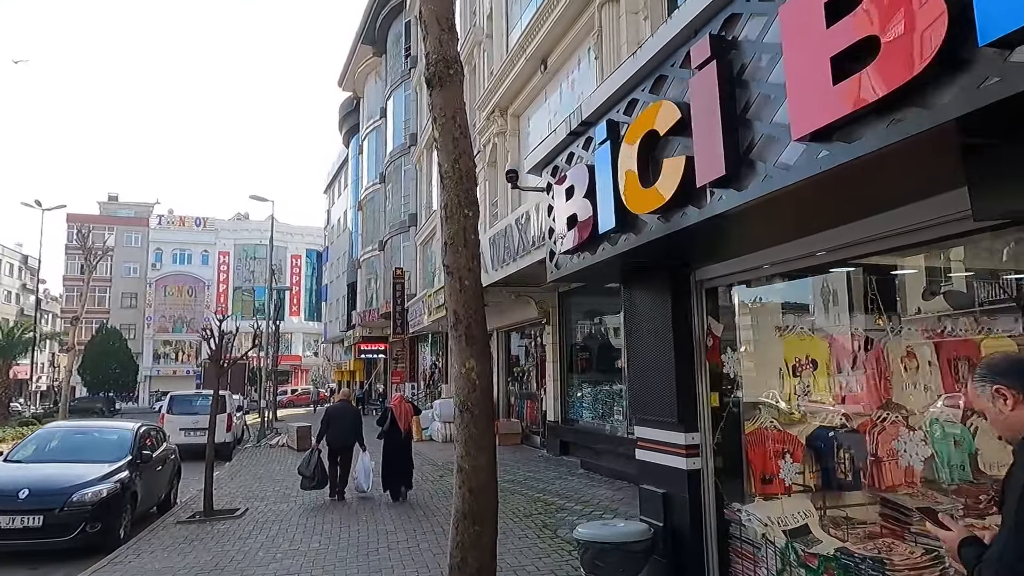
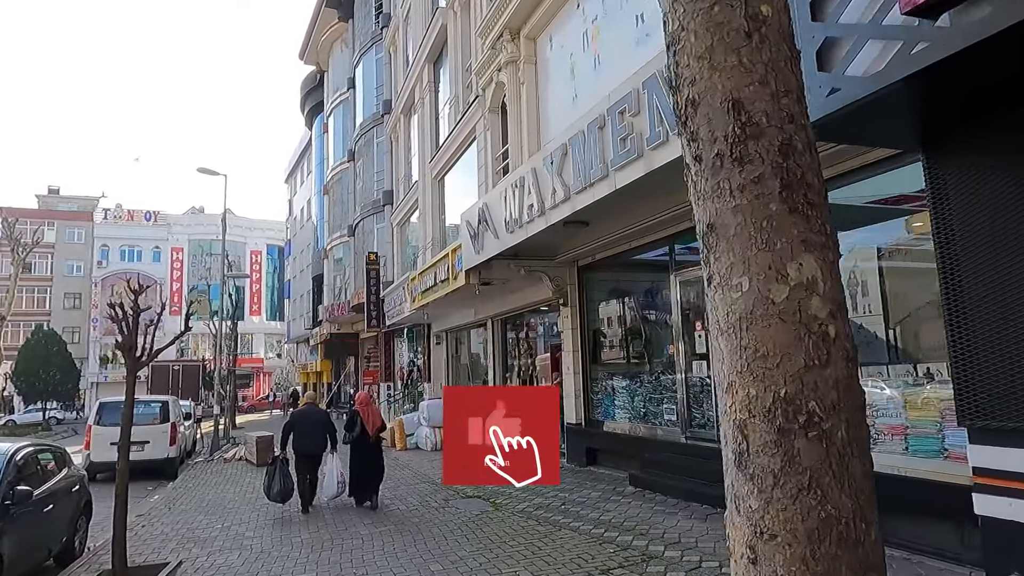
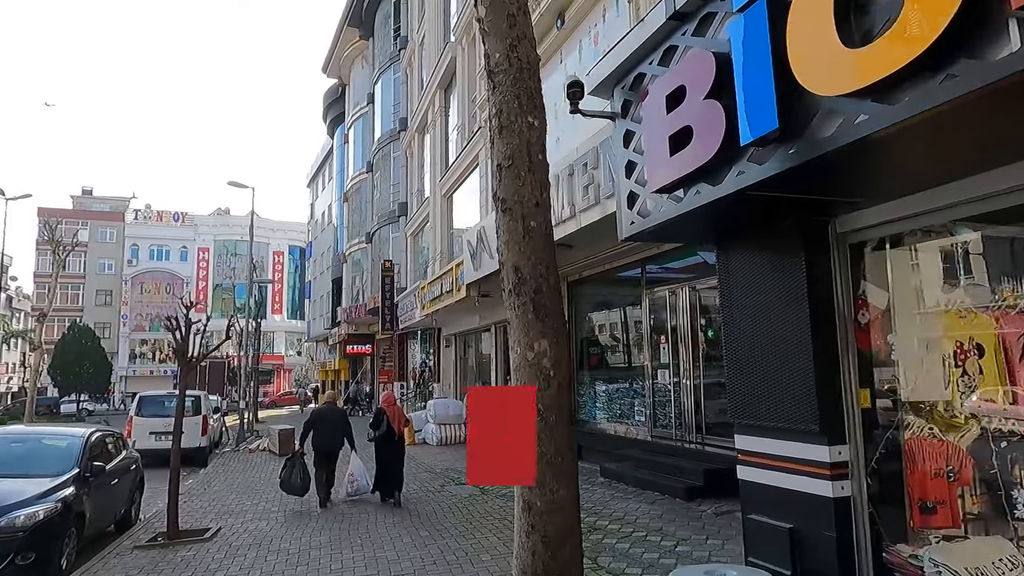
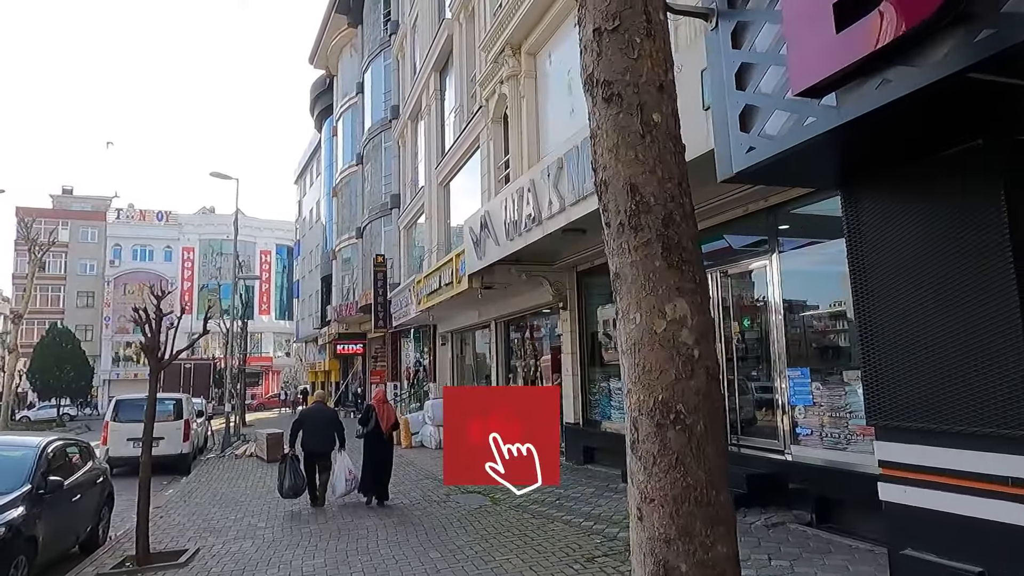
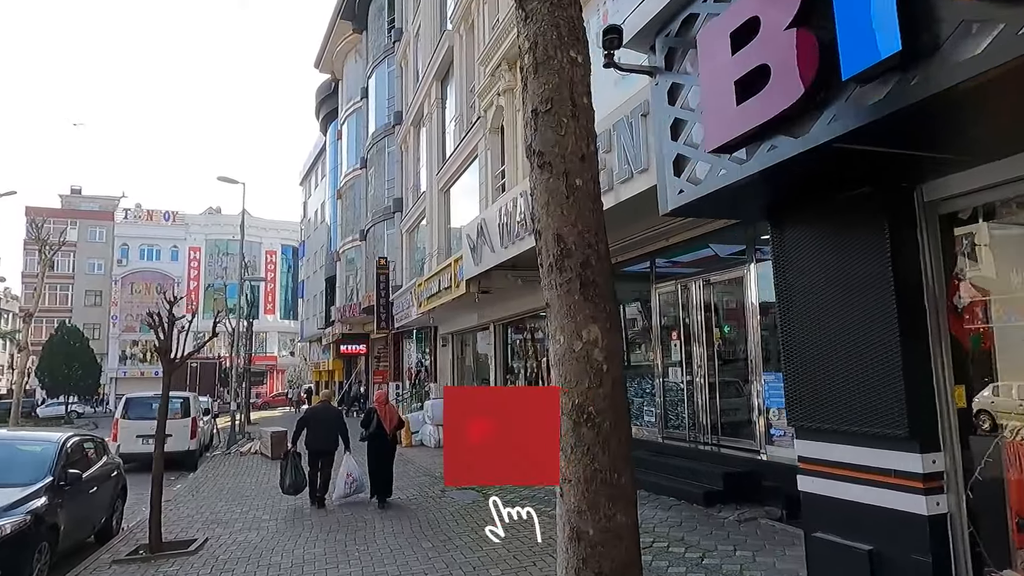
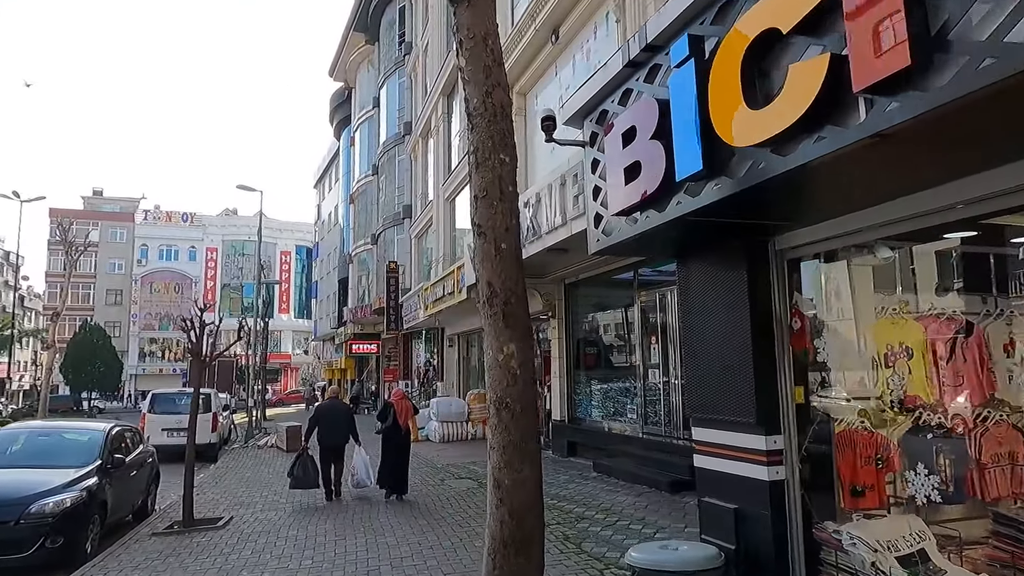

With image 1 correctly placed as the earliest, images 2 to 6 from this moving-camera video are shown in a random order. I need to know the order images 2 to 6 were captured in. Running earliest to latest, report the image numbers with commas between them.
6, 3, 5, 4, 2
